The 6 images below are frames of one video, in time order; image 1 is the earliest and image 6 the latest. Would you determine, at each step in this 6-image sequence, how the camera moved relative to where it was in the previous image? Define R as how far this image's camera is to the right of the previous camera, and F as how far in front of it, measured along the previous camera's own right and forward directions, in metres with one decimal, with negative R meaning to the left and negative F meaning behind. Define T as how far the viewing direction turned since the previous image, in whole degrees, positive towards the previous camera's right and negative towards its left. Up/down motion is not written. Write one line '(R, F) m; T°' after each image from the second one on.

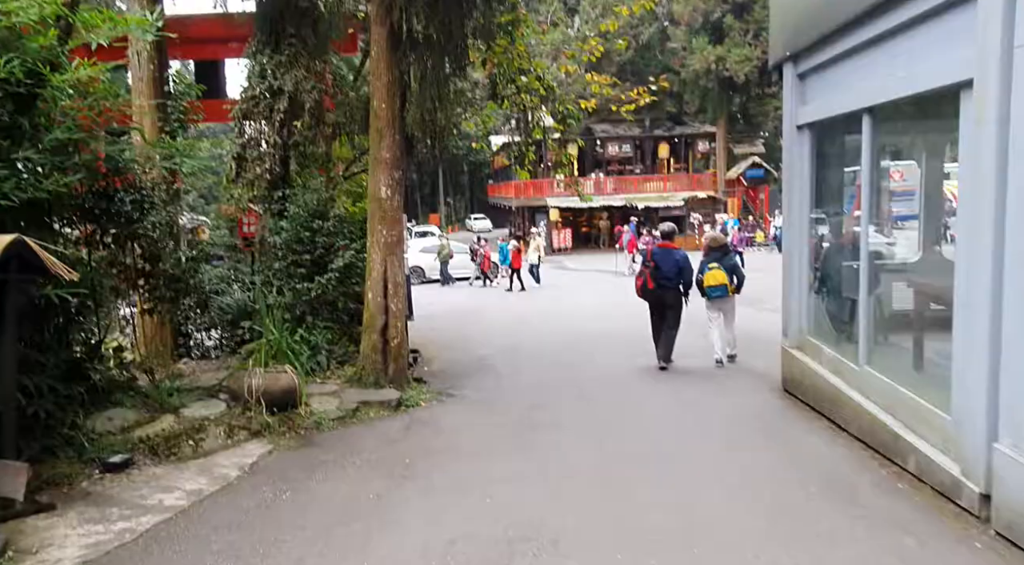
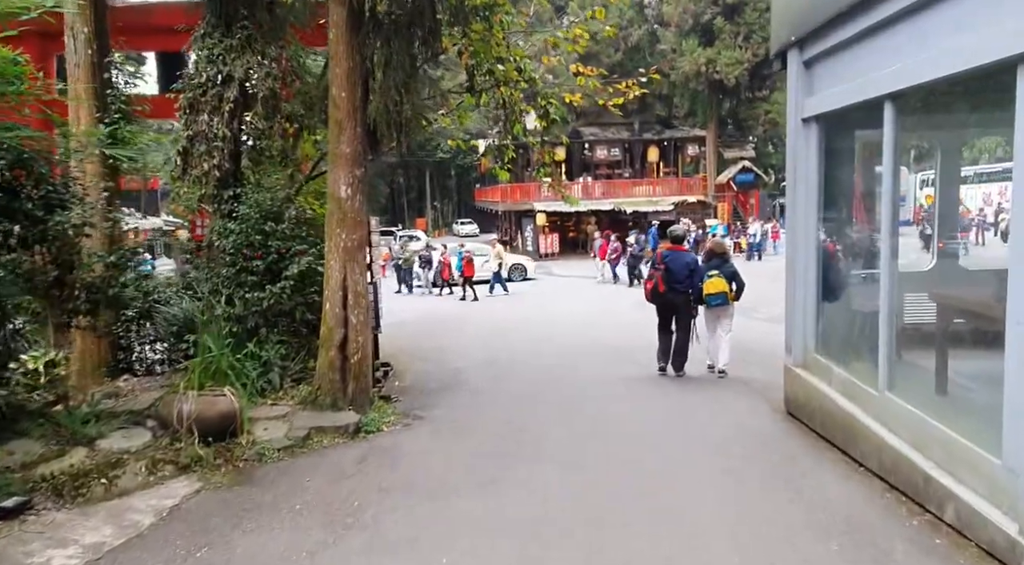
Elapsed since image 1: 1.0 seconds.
(+0.1, +0.9) m; +1°
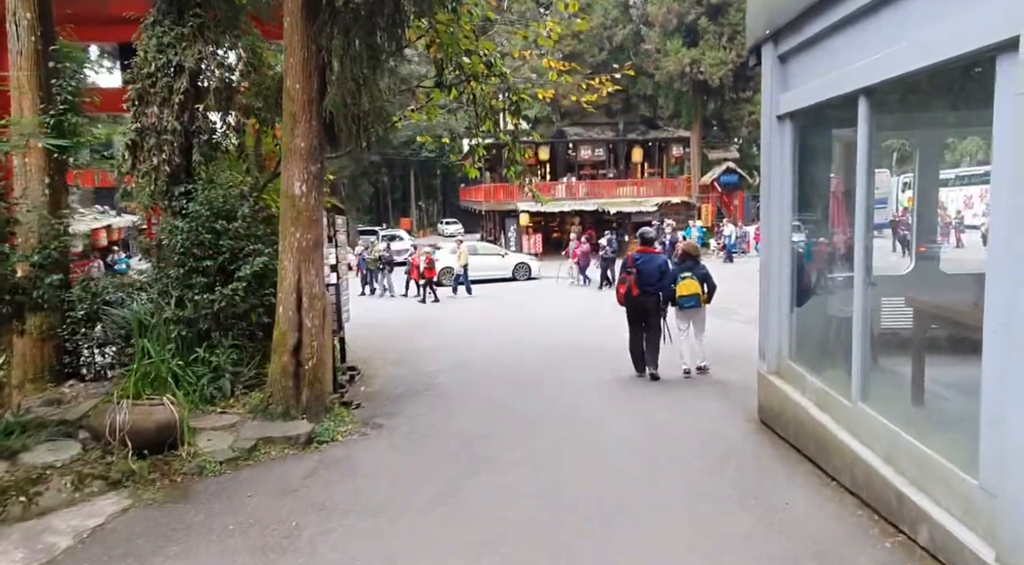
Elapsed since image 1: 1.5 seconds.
(+0.2, +0.3) m; +1°
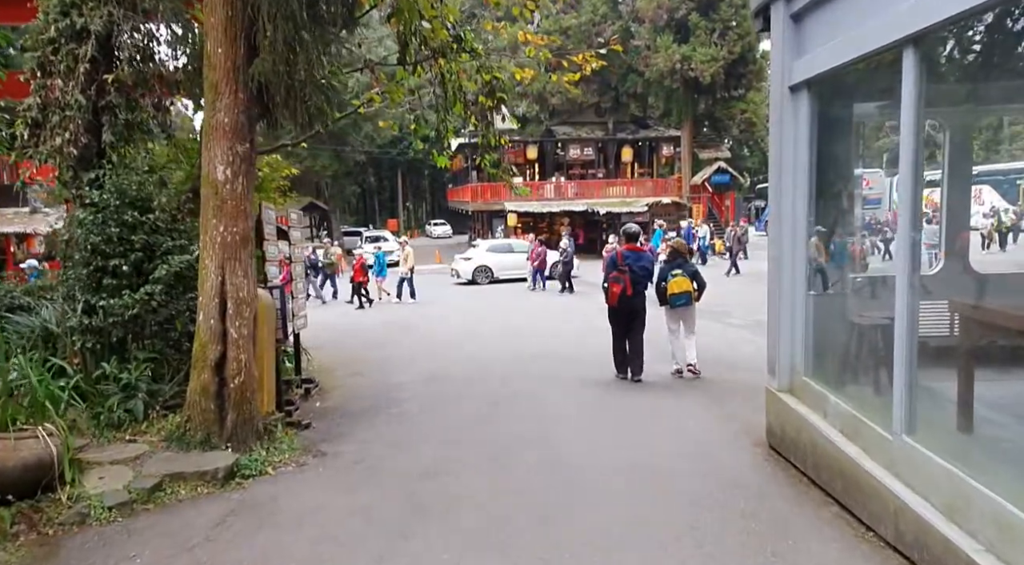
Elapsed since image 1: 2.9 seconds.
(+0.2, +1.2) m; +1°
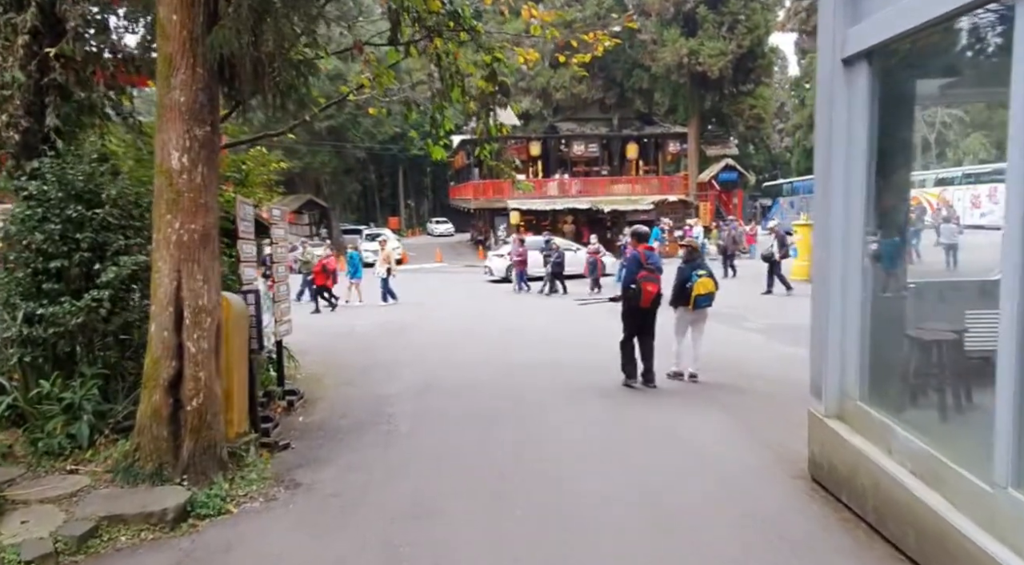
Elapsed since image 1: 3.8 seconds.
(0.0, +0.9) m; 0°
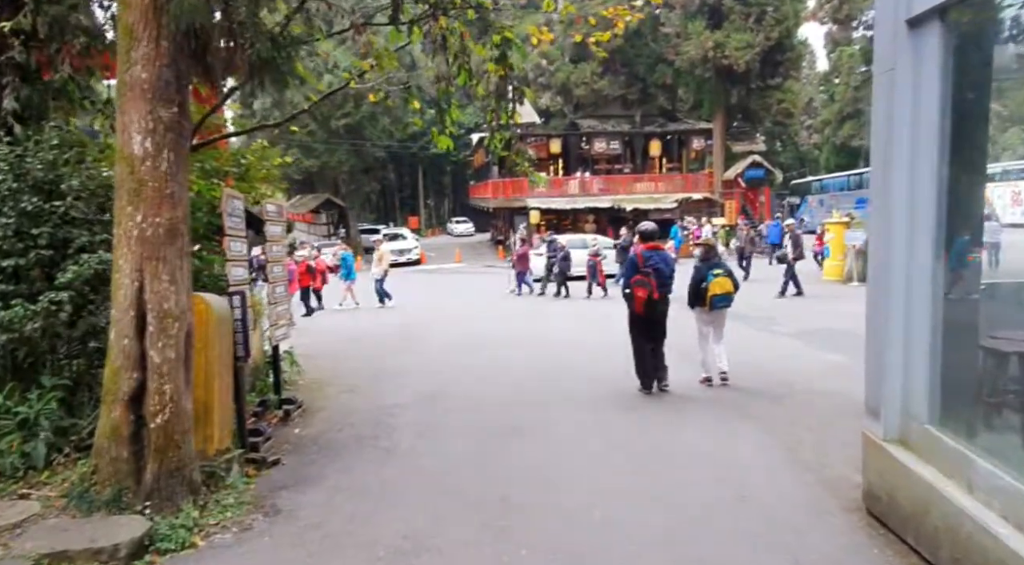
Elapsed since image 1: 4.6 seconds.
(+0.1, +0.7) m; -2°
